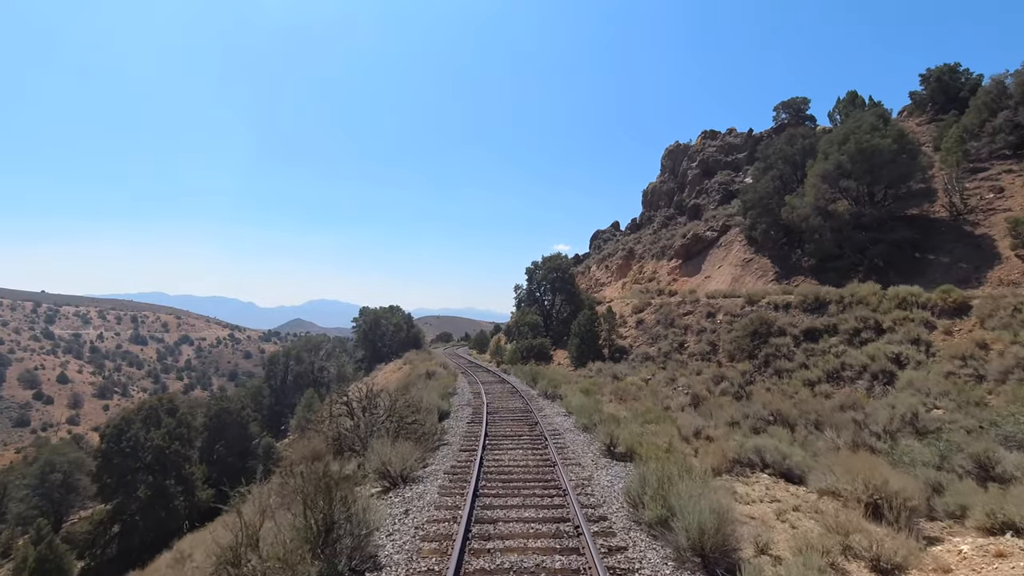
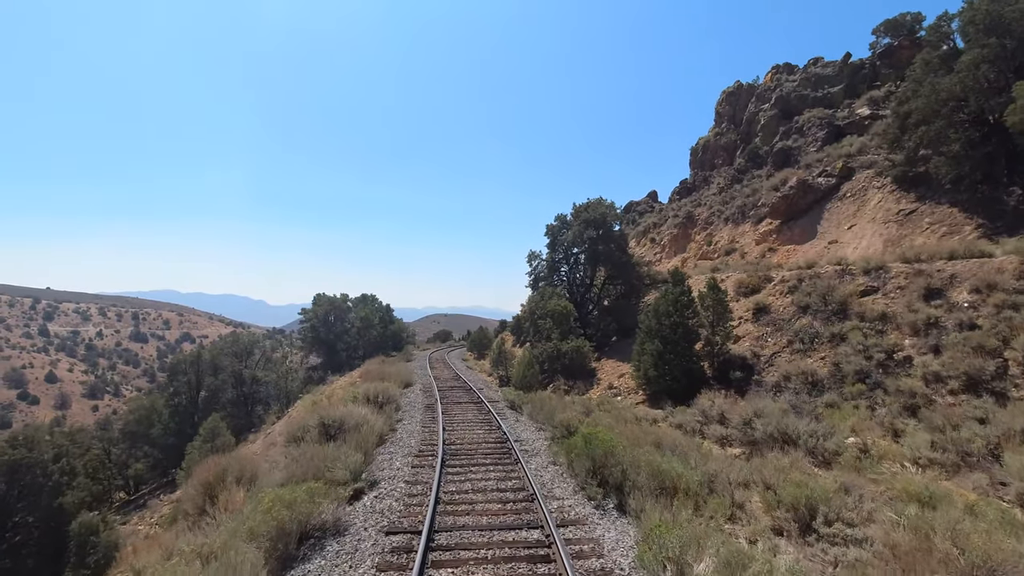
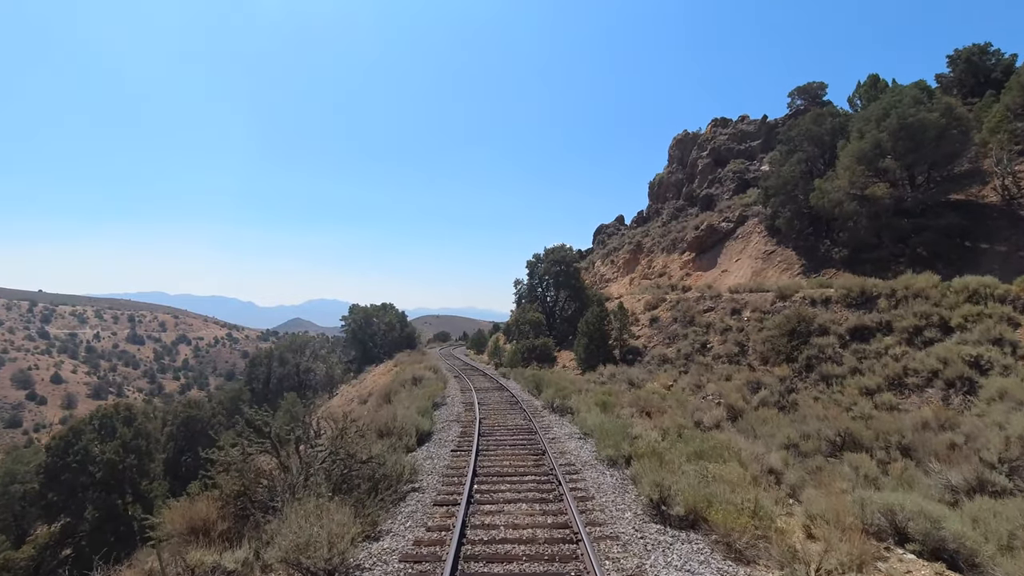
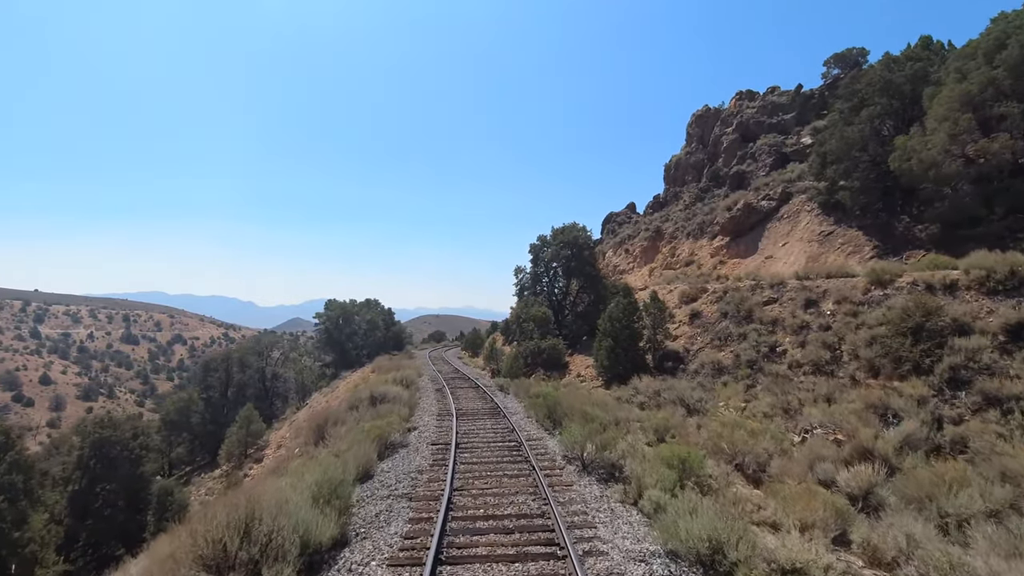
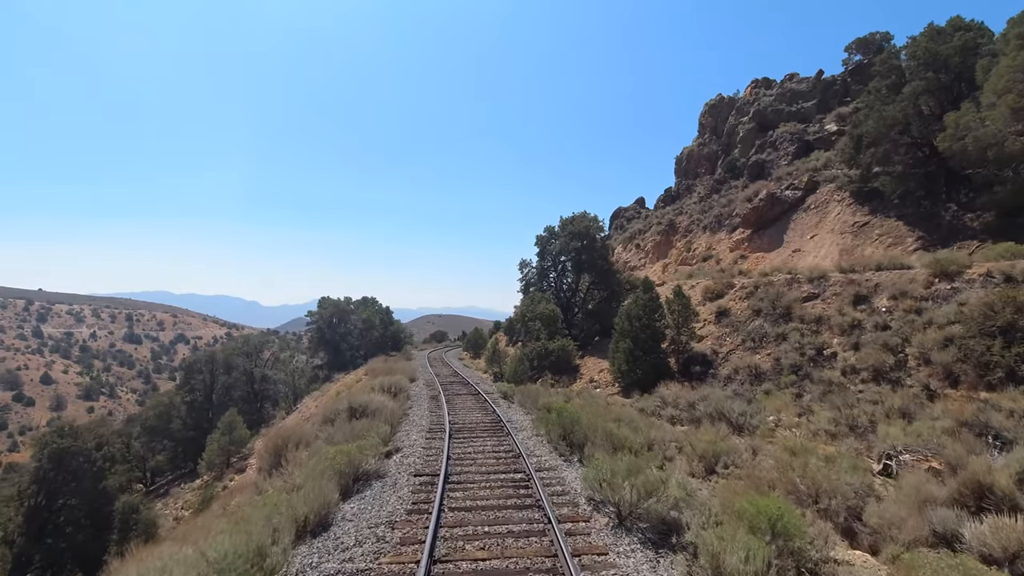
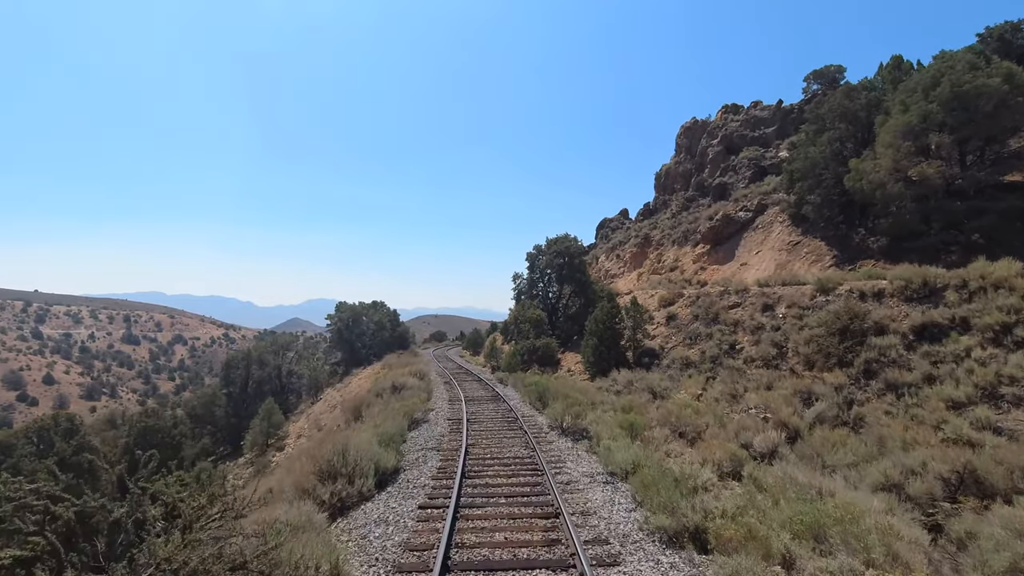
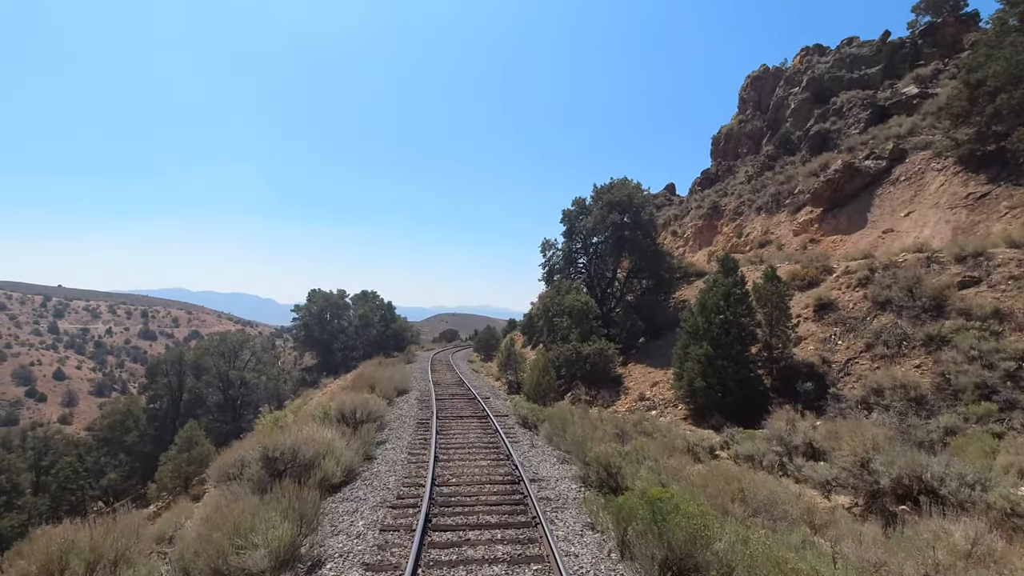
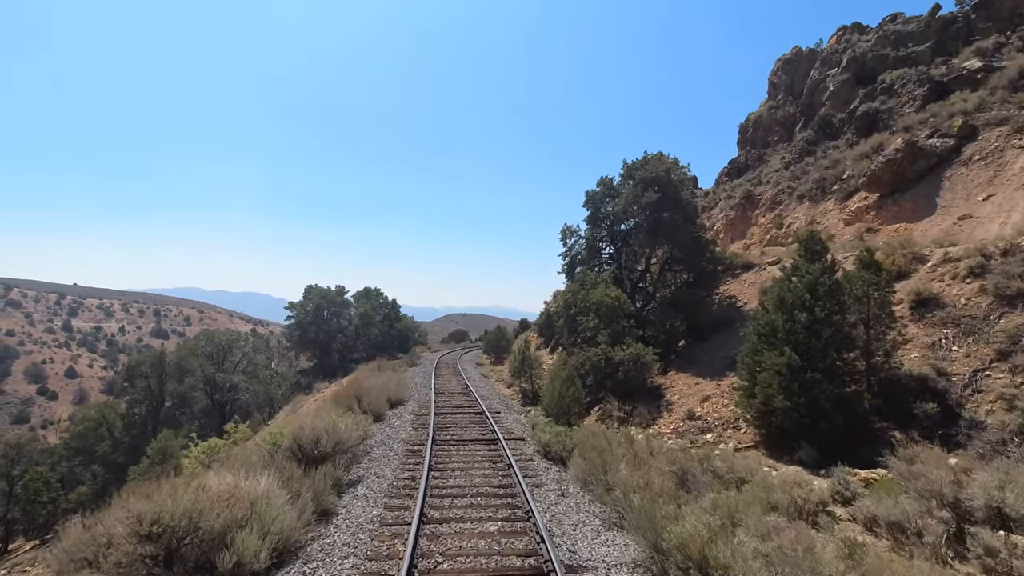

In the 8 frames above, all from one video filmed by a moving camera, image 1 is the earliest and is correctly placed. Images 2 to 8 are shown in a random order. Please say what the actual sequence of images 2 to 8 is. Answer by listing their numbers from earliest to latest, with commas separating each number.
3, 6, 4, 5, 2, 7, 8
